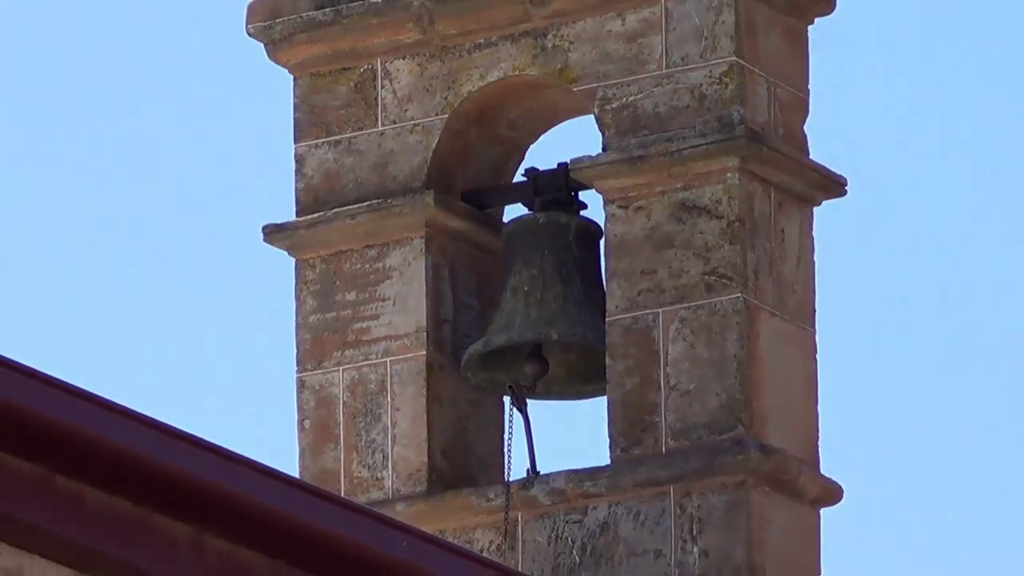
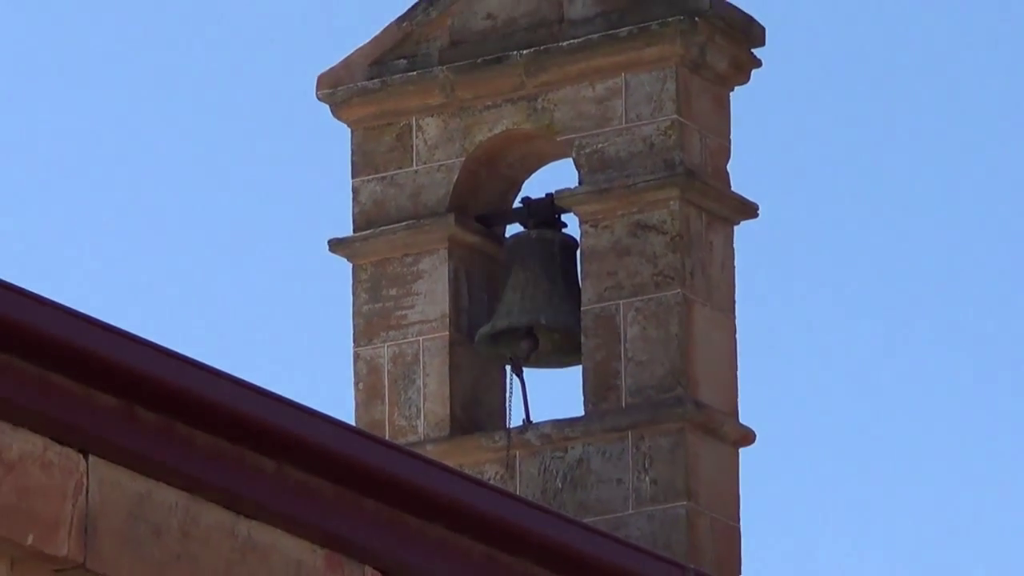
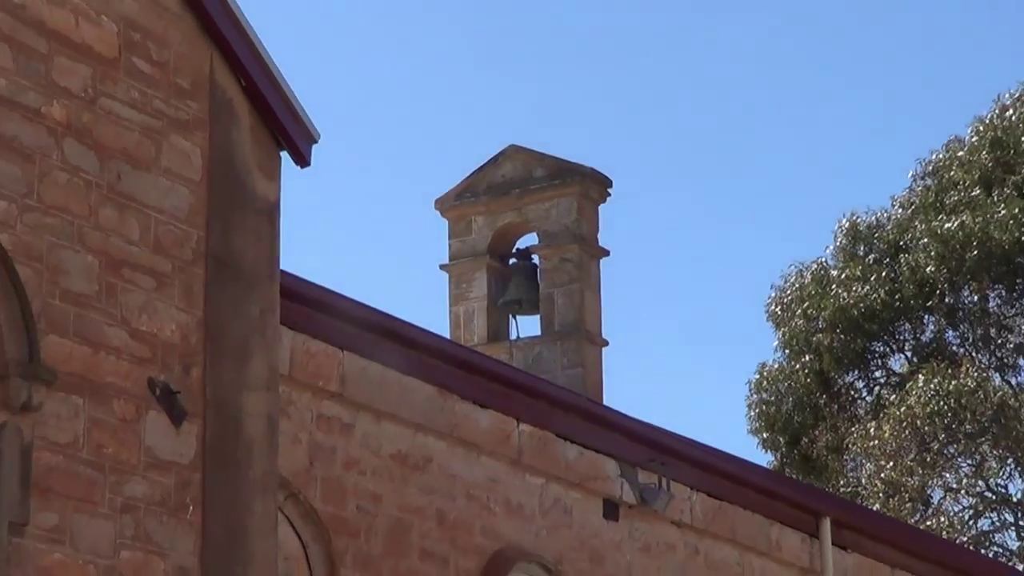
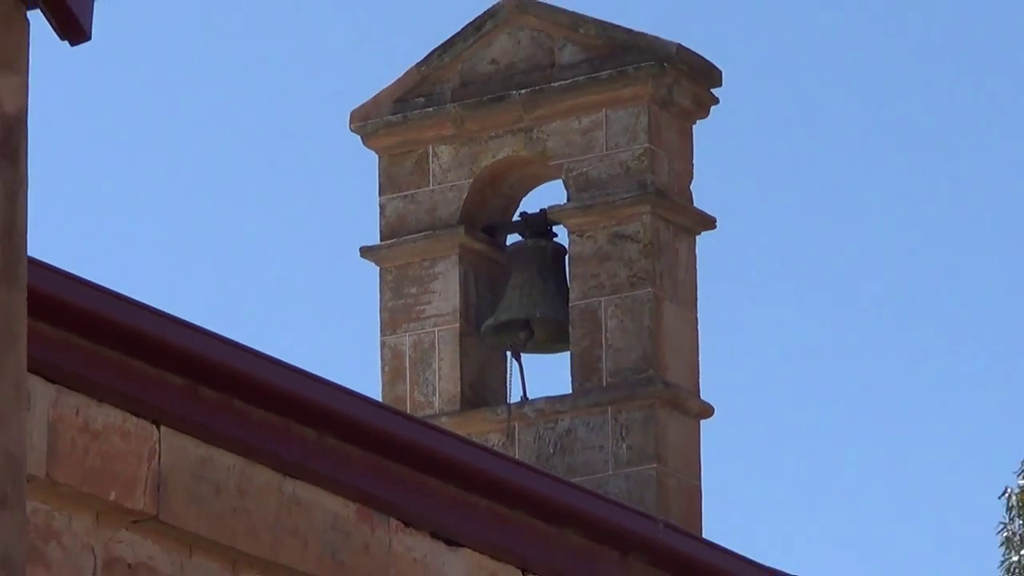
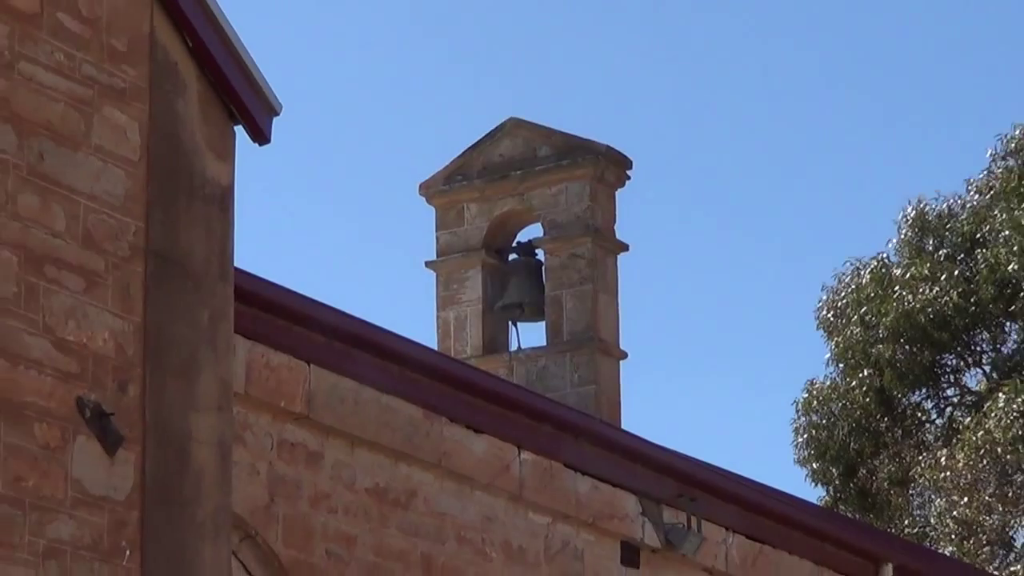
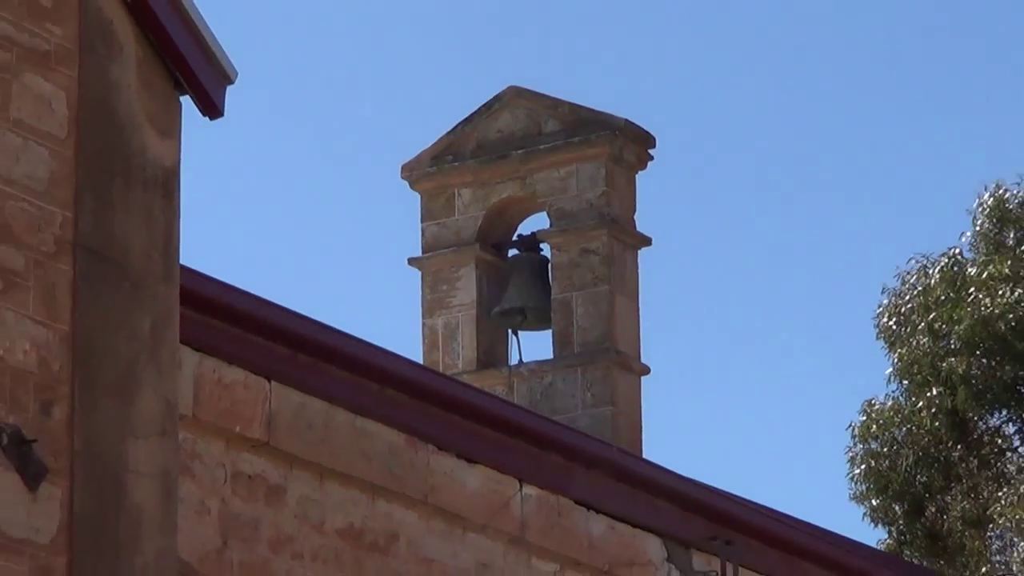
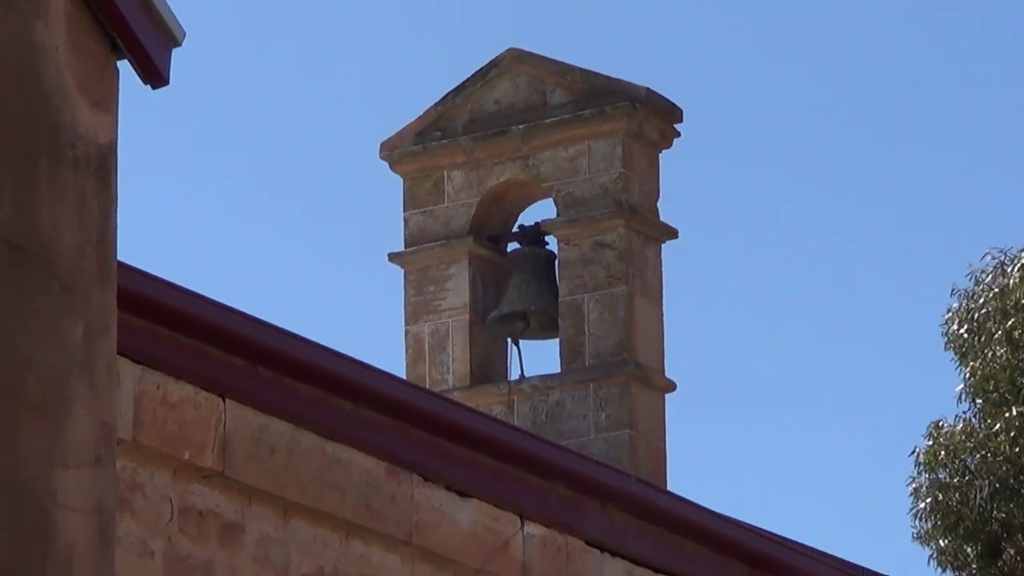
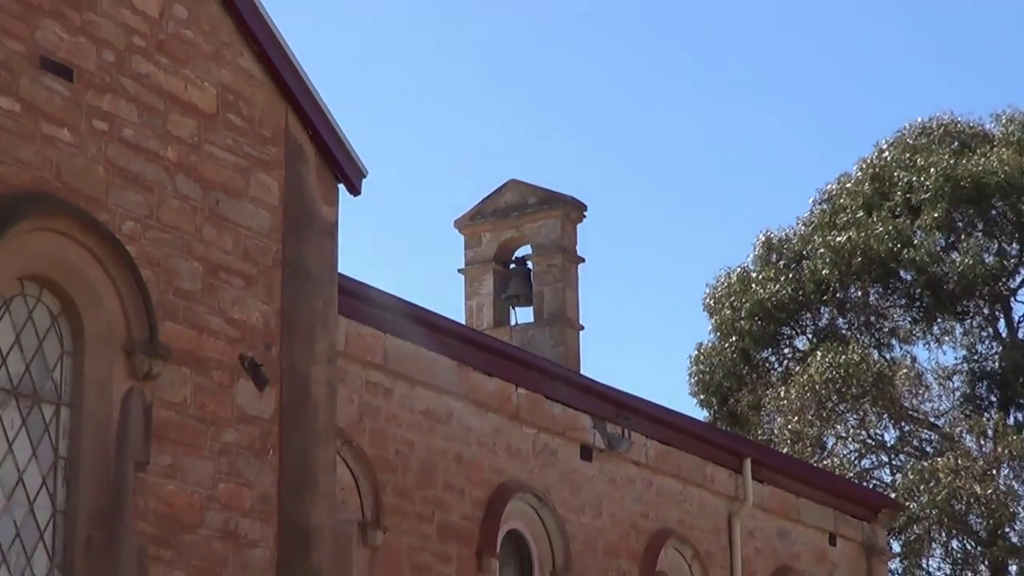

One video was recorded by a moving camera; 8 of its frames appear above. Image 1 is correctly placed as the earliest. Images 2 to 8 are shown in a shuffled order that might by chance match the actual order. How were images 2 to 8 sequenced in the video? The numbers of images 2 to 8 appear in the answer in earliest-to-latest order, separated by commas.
2, 4, 7, 6, 5, 3, 8
